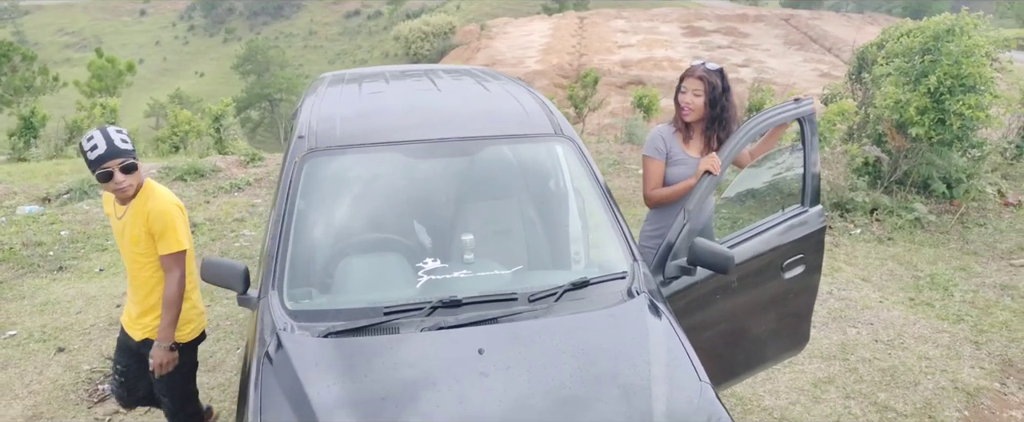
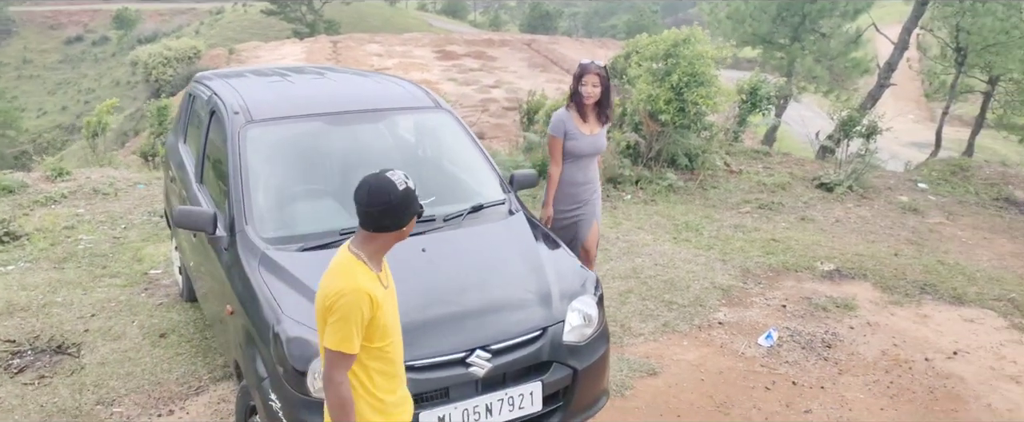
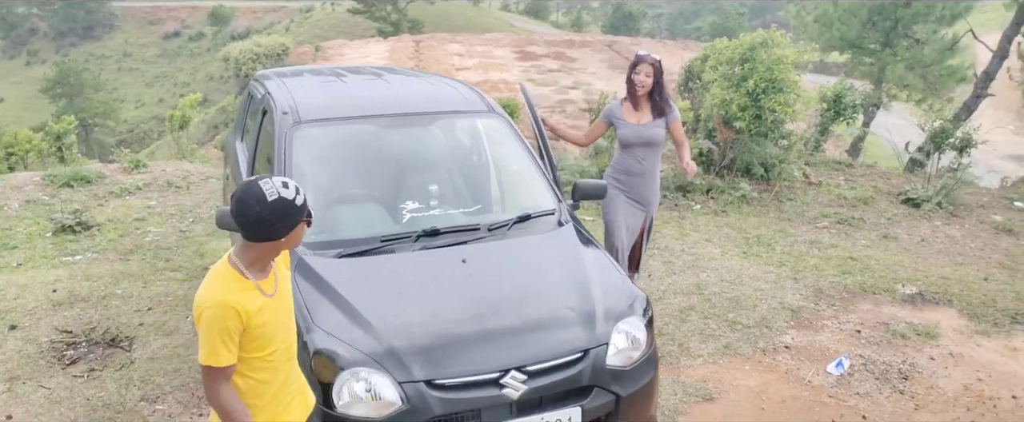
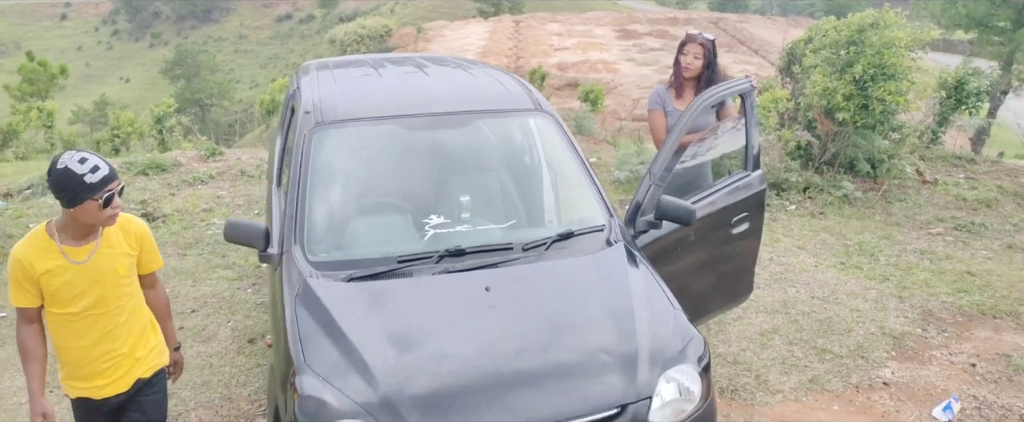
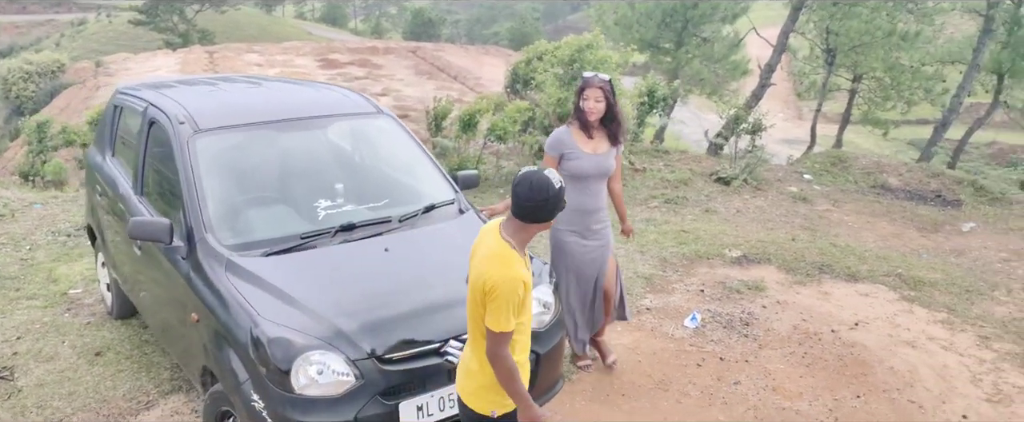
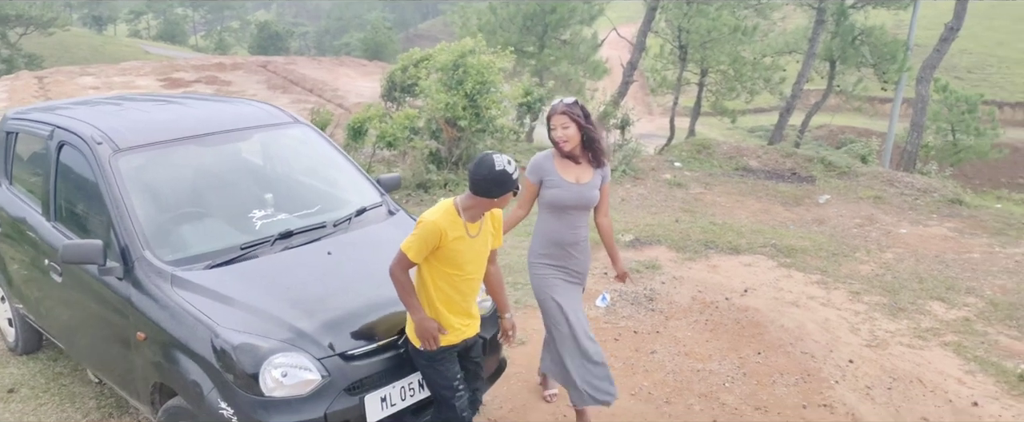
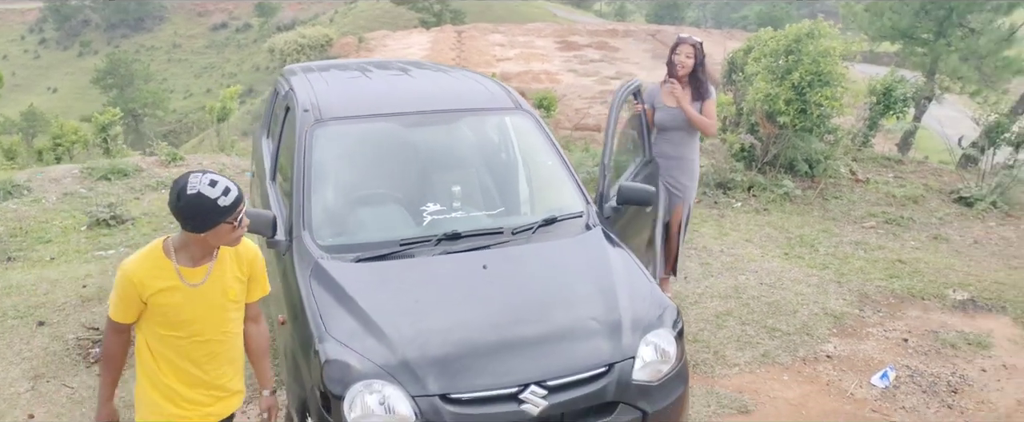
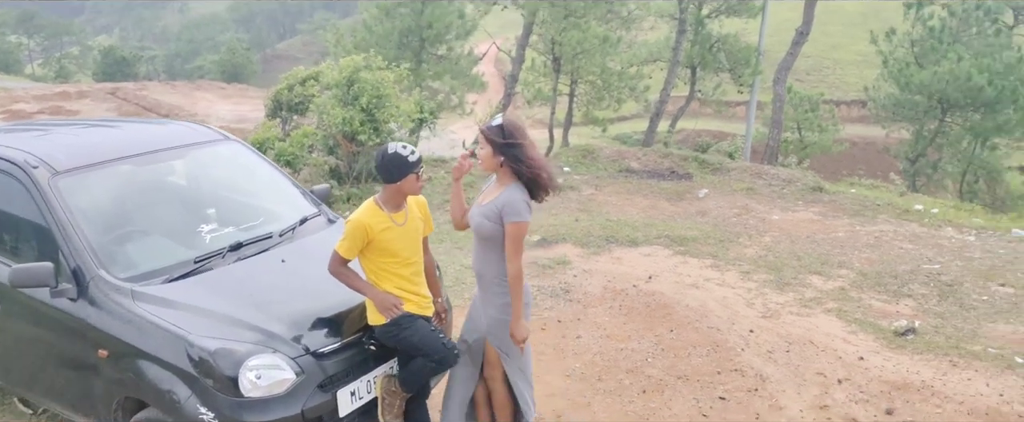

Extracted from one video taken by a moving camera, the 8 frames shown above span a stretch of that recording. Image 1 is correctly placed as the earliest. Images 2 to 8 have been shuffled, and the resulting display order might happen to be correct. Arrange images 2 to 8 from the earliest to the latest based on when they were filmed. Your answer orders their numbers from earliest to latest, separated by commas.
4, 7, 3, 2, 5, 6, 8
